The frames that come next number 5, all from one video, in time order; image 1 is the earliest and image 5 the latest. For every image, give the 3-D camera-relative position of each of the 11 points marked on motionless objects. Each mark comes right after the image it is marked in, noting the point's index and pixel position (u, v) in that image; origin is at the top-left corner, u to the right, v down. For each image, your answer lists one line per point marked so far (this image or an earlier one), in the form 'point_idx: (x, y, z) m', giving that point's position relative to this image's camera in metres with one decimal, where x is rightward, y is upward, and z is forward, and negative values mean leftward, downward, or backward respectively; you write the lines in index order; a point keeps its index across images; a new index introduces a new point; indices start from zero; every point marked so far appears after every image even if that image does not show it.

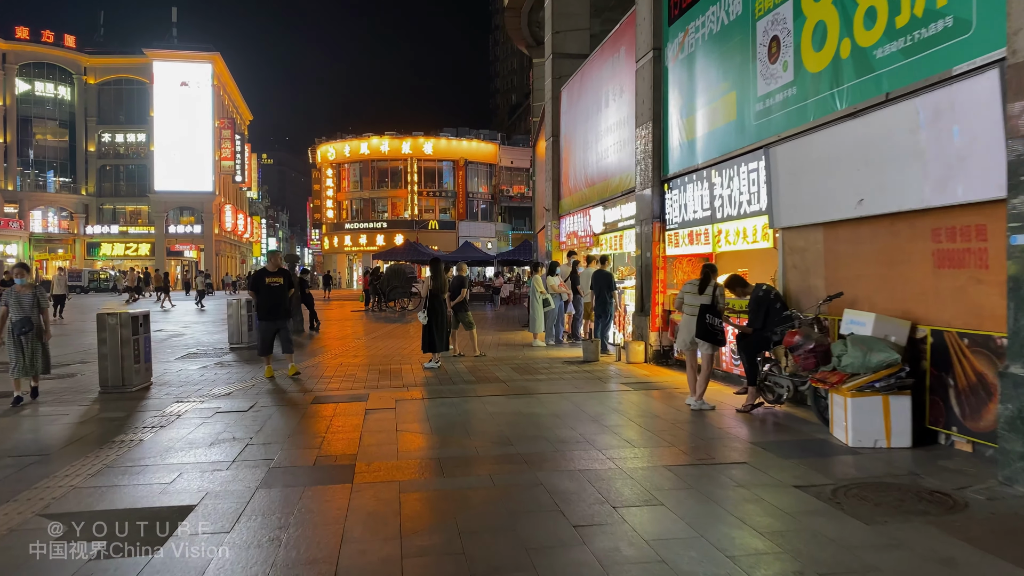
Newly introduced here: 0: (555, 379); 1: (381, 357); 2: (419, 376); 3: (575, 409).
0: (+0.4, -0.8, +8.8) m
1: (-1.4, -0.8, +11.5) m
2: (-0.8, -0.8, +9.1) m
3: (+0.4, -0.8, +6.8) m
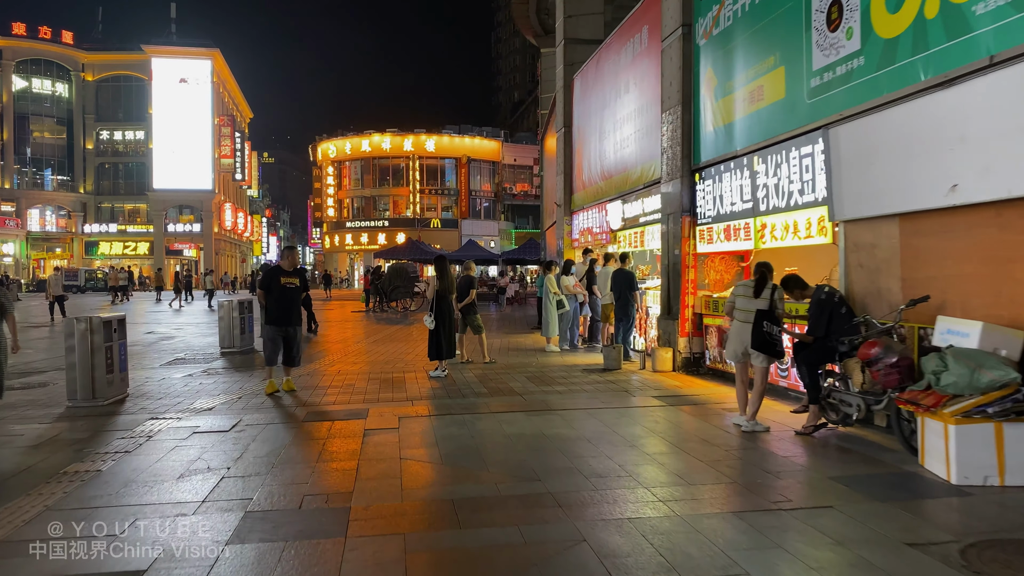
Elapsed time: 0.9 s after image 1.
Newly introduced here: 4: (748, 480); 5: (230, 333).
0: (+0.5, -0.8, +7.9) m
1: (-1.3, -0.8, +10.6) m
2: (-0.7, -0.8, +8.2) m
3: (+0.5, -0.8, +5.9) m
4: (+1.0, -0.8, +4.5) m
5: (-3.5, -0.6, +12.9) m
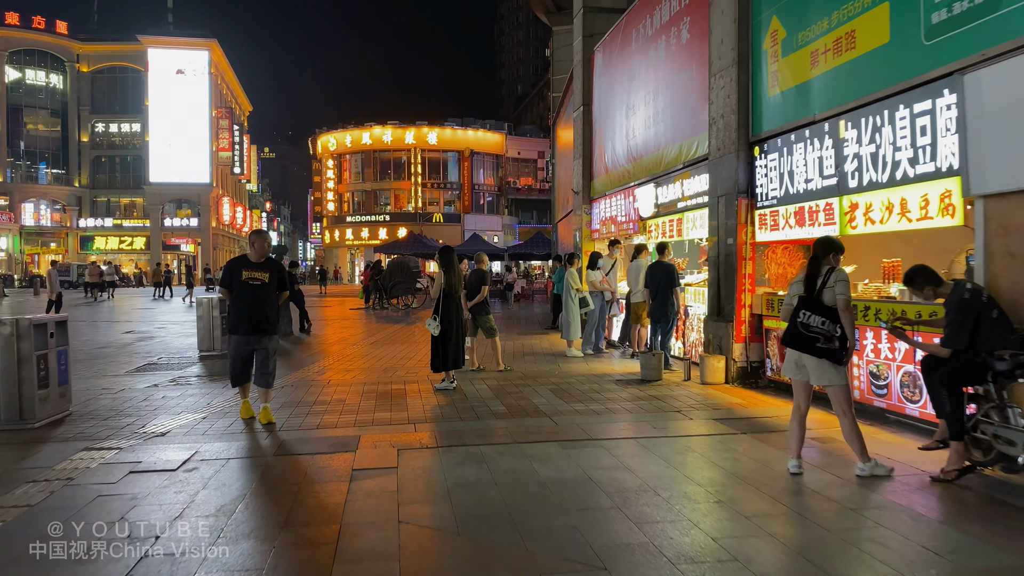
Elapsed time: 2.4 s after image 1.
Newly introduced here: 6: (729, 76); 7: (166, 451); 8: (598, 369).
0: (+0.6, -0.7, +6.5) m
1: (-1.2, -0.8, +9.2) m
2: (-0.6, -0.8, +6.8) m
3: (+0.7, -0.8, +4.5) m
4: (+1.2, -0.8, +3.1) m
5: (-3.3, -0.5, +11.4) m
6: (+1.6, +1.6, +7.6) m
7: (-1.8, -0.8, +5.3) m
8: (+0.7, -0.7, +8.8) m
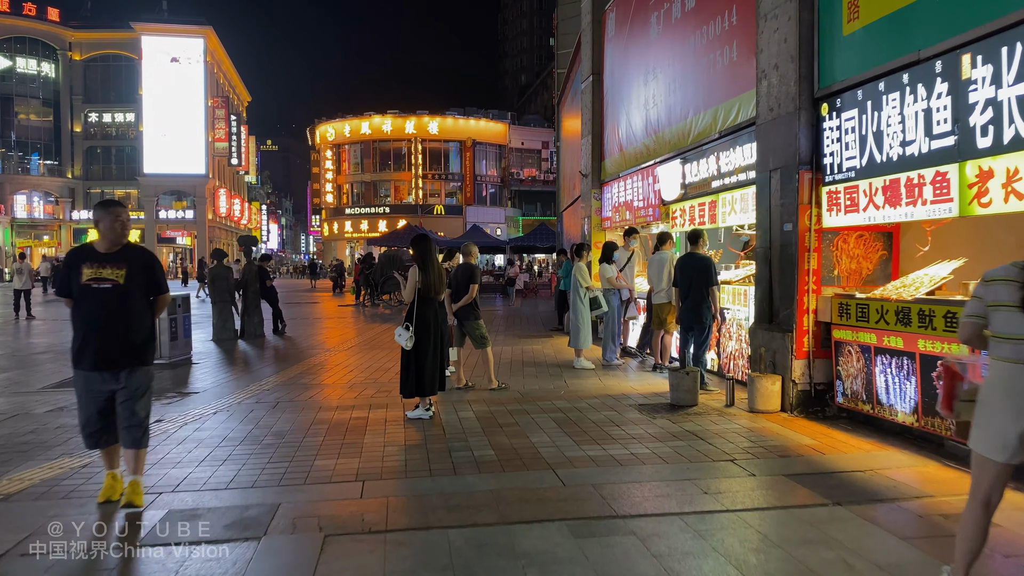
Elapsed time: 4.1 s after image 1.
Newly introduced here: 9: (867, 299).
0: (+0.6, -0.8, +4.8) m
1: (-1.2, -0.7, +7.5) m
2: (-0.6, -0.8, +5.1) m
3: (+0.6, -0.8, +2.8) m
4: (+1.1, -0.9, +1.4) m
5: (-3.4, -0.5, +9.8) m
6: (+1.6, +1.6, +5.9) m
7: (-1.8, -0.8, +3.6) m
8: (+0.7, -0.7, +7.2) m
9: (+1.8, -0.1, +5.2) m
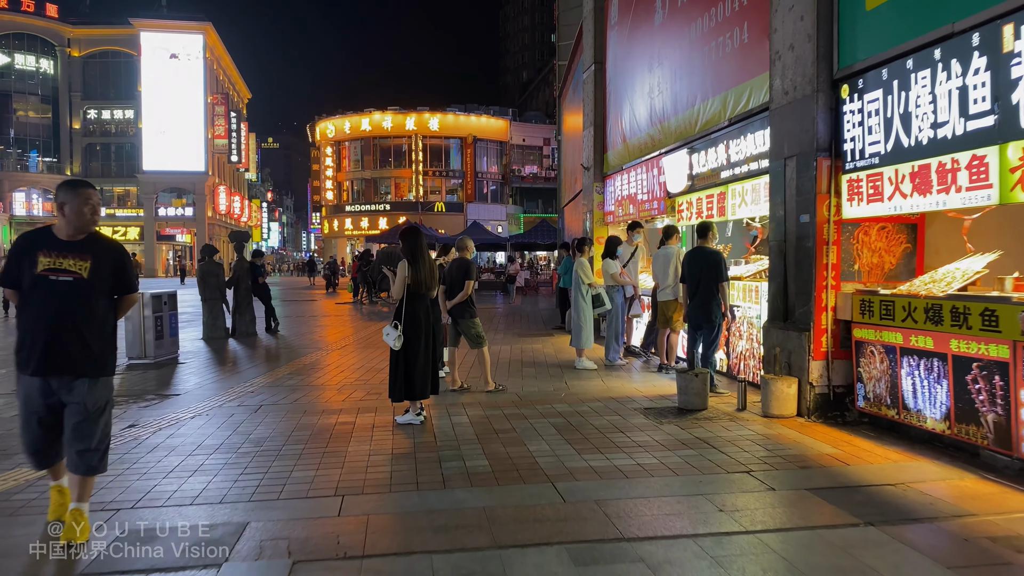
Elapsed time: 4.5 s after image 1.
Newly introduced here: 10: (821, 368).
0: (+0.6, -0.7, +4.4) m
1: (-1.2, -0.7, +7.1) m
2: (-0.6, -0.7, +4.7) m
3: (+0.6, -0.8, +2.4) m
4: (+1.1, -0.8, +1.0) m
5: (-3.4, -0.5, +9.4) m
6: (+1.5, +1.6, +5.5) m
7: (-1.8, -0.8, +3.2) m
8: (+0.7, -0.7, +6.8) m
9: (+1.8, 0.0, +4.8) m
10: (+1.6, -0.4, +5.3) m
